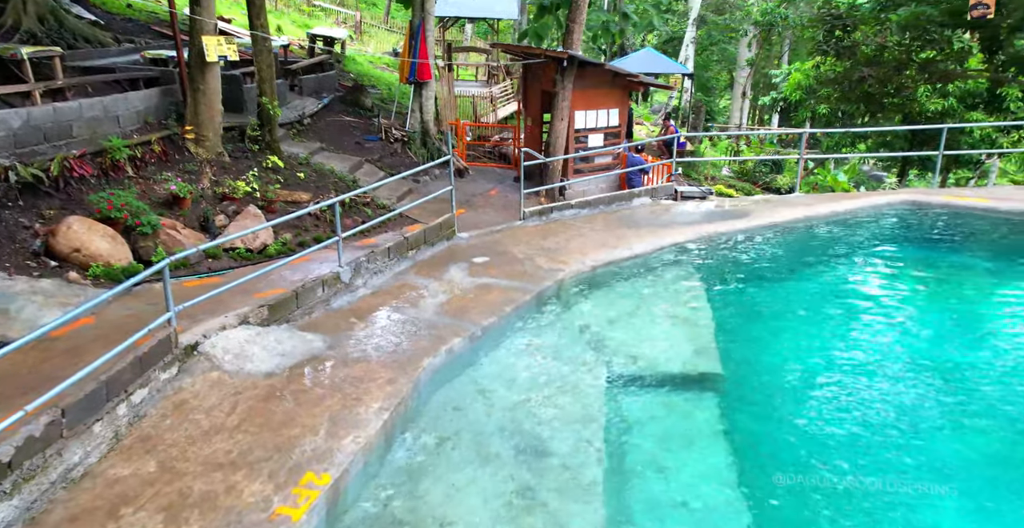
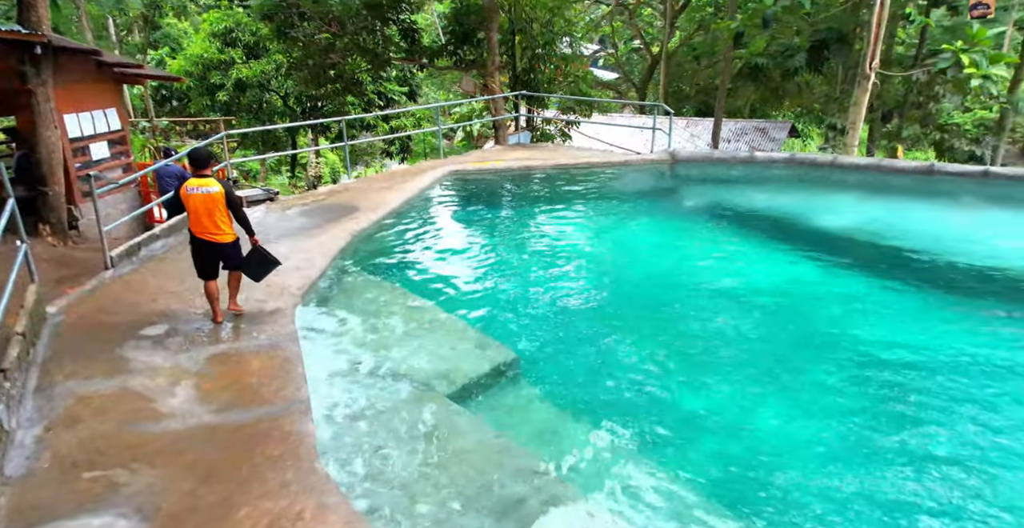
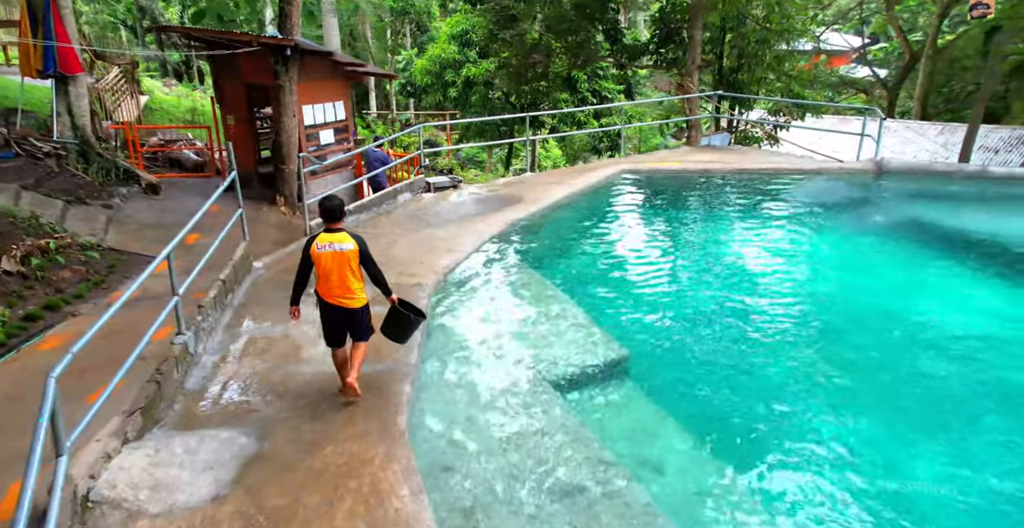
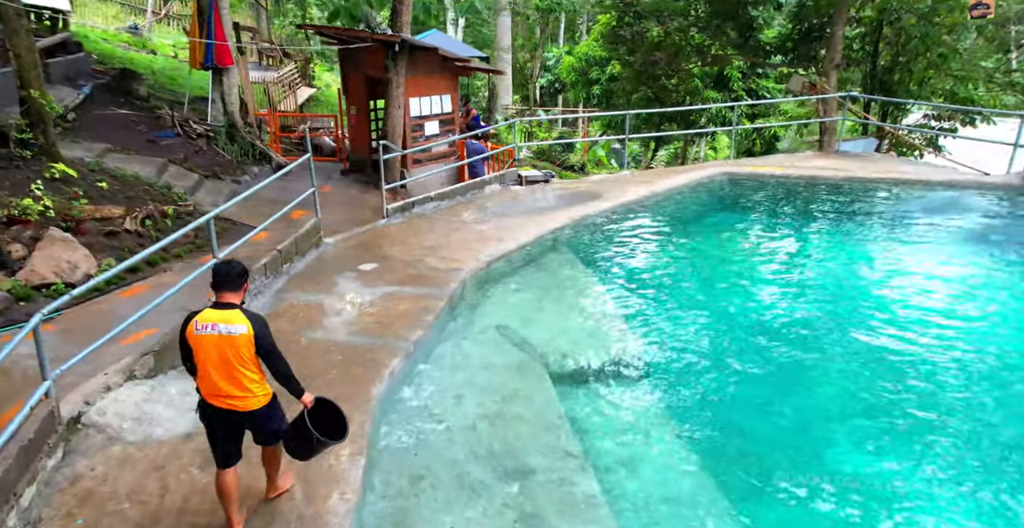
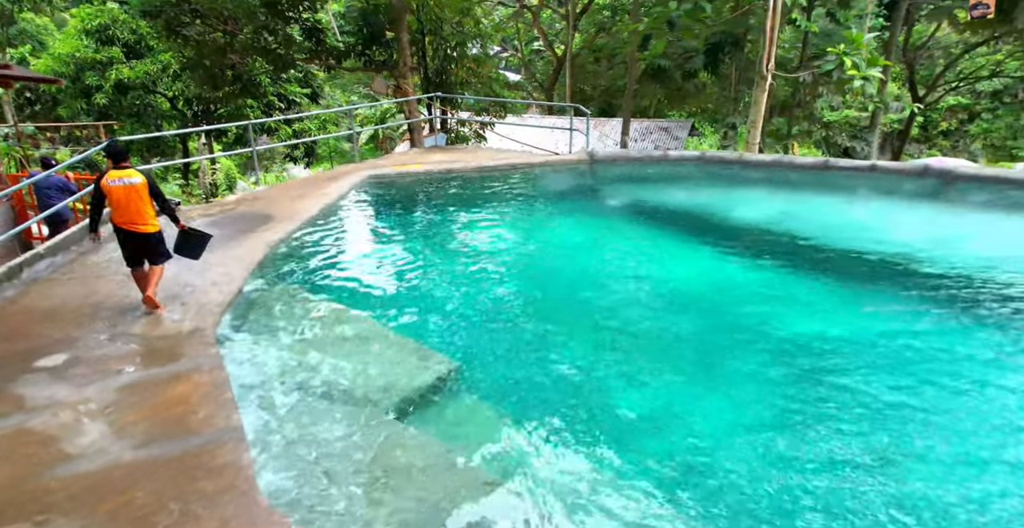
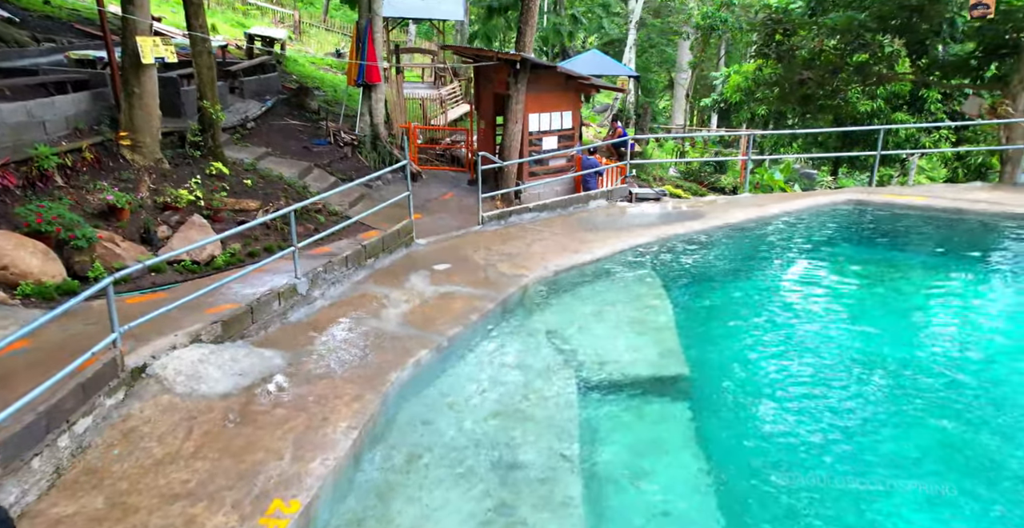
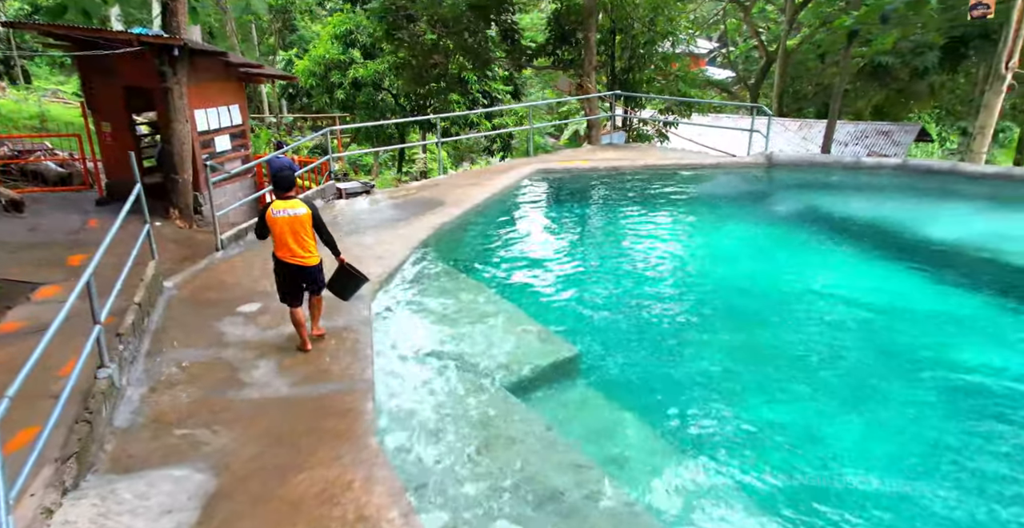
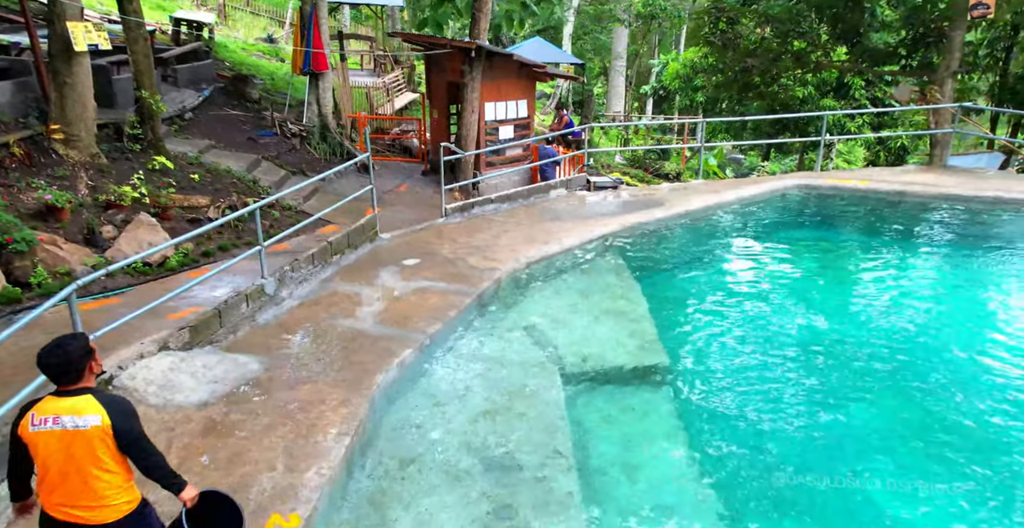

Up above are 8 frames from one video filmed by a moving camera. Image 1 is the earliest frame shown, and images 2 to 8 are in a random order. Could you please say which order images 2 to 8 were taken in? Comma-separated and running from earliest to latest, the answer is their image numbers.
6, 8, 4, 3, 7, 2, 5
